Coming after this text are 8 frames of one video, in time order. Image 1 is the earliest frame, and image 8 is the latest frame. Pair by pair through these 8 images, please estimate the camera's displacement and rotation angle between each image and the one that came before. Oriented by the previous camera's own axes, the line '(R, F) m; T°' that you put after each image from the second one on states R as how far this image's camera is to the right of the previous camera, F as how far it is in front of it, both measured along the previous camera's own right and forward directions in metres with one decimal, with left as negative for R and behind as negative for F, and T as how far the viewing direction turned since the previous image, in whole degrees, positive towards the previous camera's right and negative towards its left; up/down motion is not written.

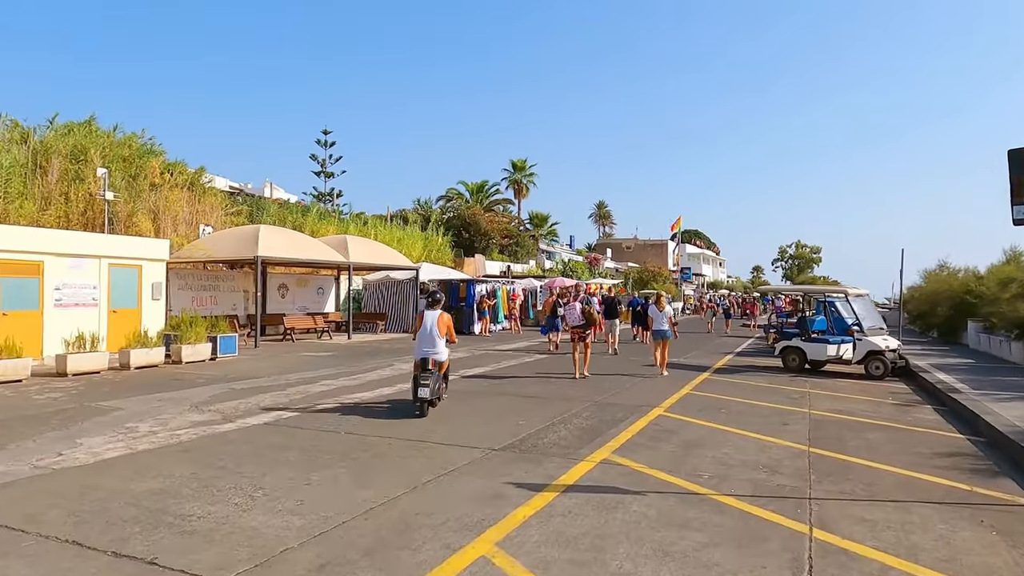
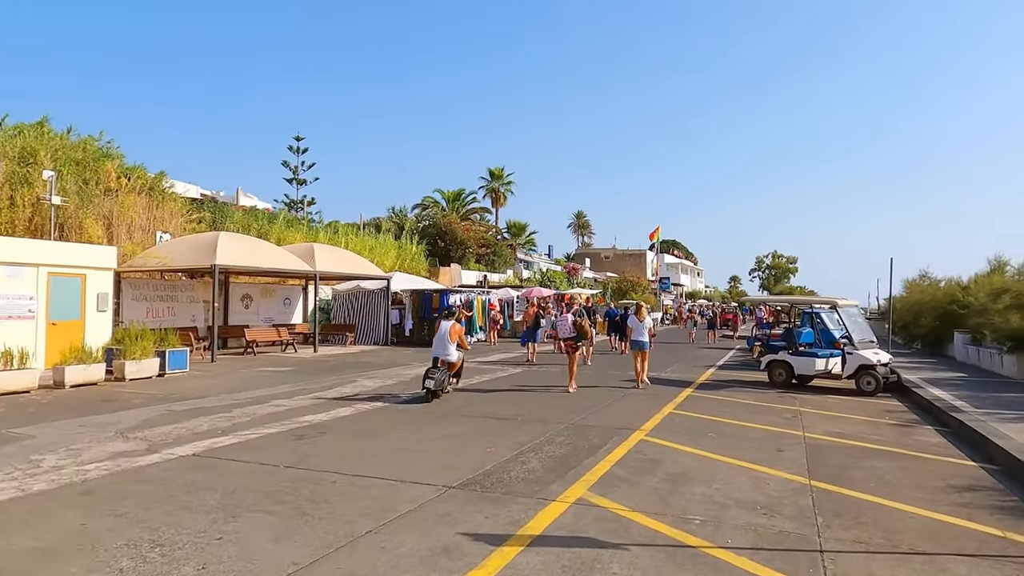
(+0.2, +1.0) m; +2°
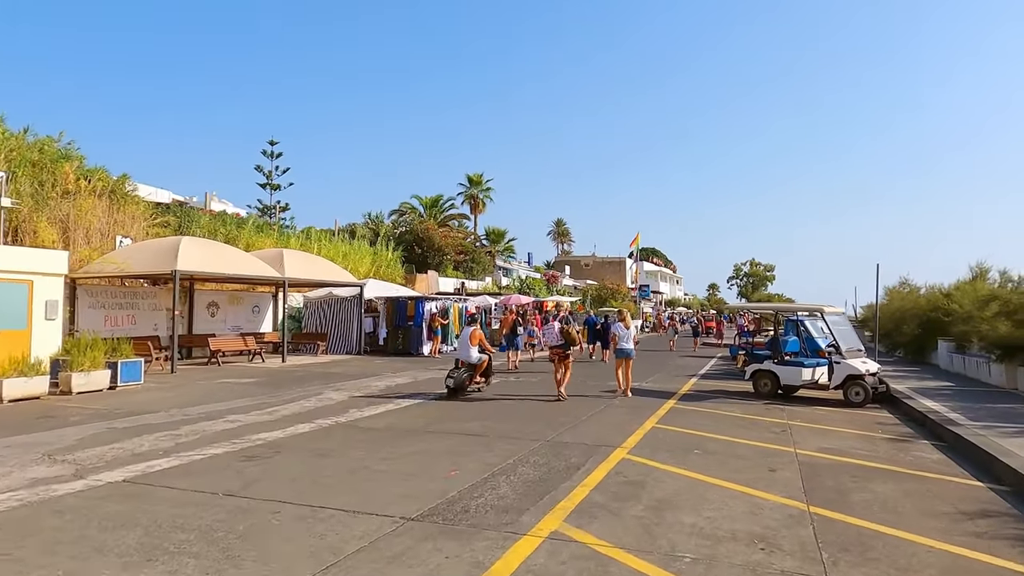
(+0.1, +0.7) m; +2°
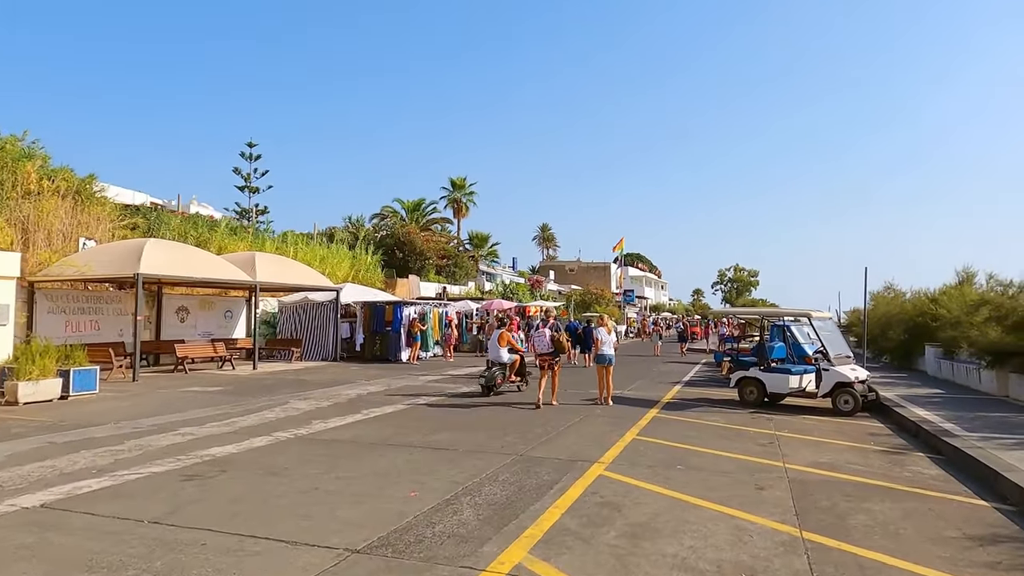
(+0.2, +0.6) m; +1°
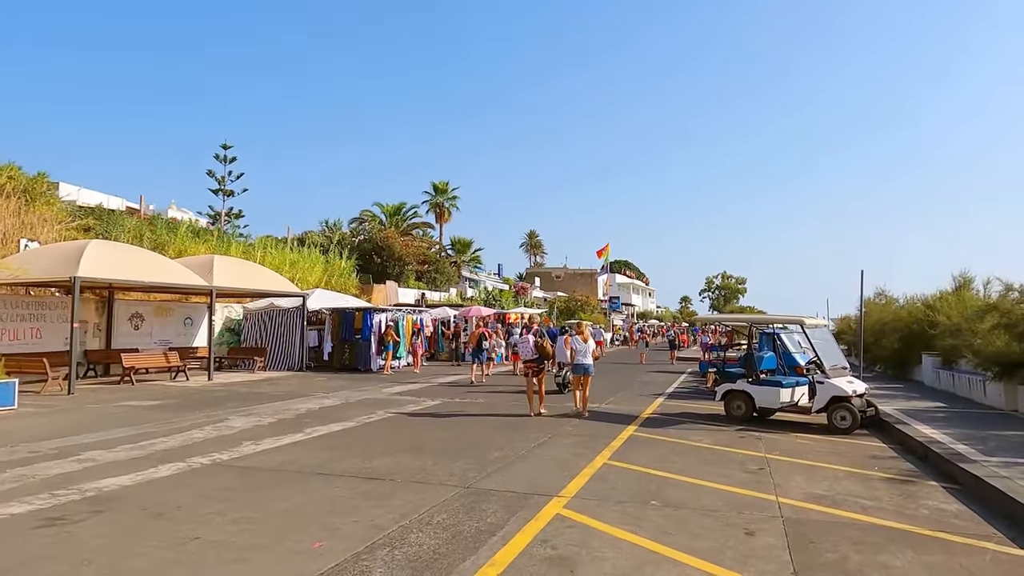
(+0.4, +1.3) m; +1°
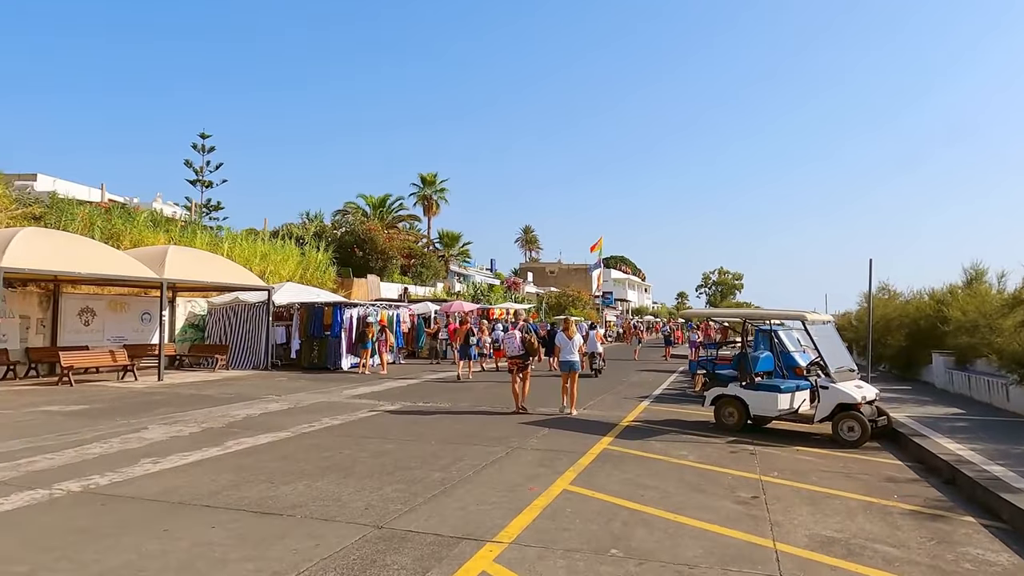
(+0.6, +1.6) m; 0°
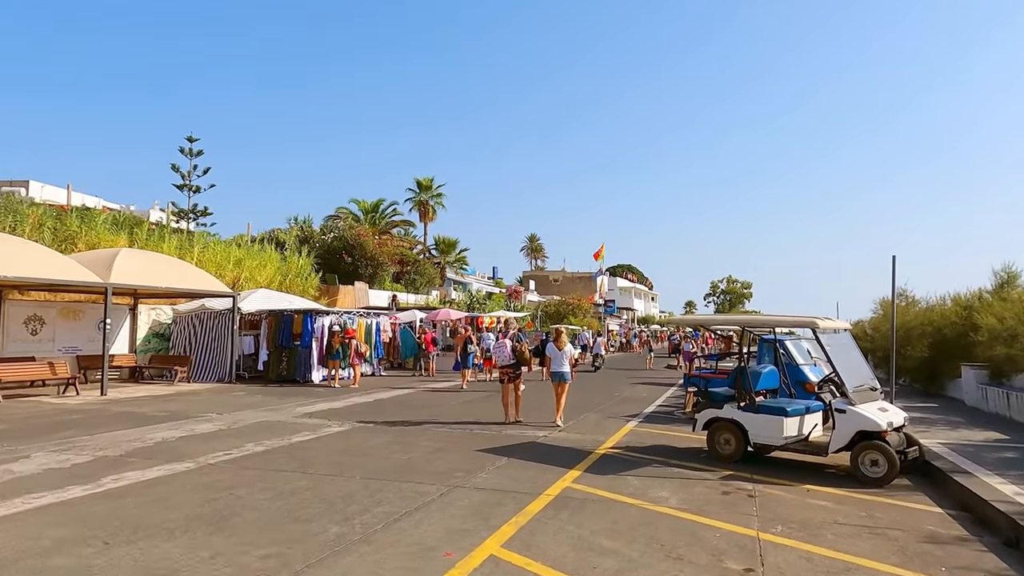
(+0.7, +1.8) m; -1°
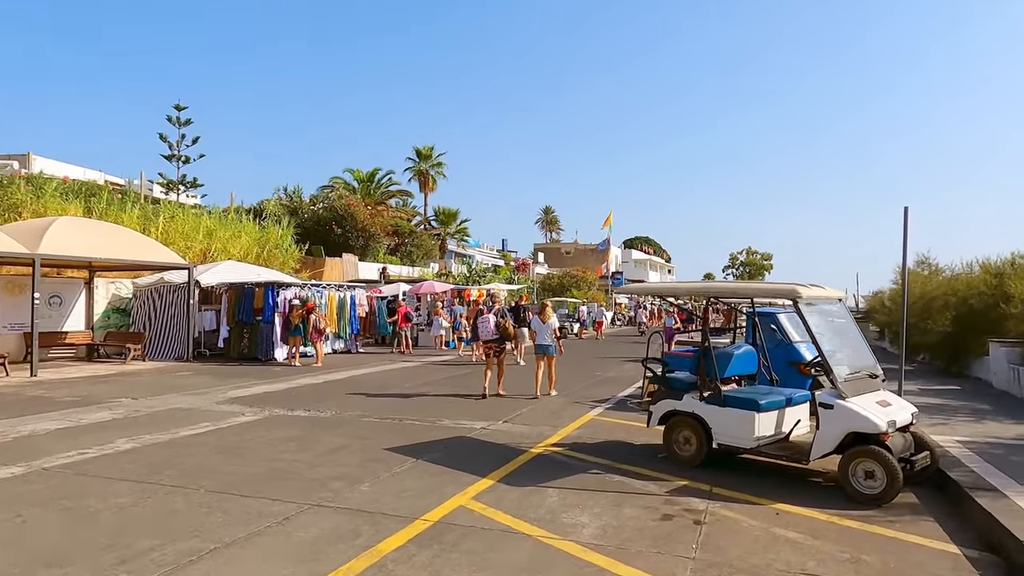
(+1.2, +1.9) m; -2°
